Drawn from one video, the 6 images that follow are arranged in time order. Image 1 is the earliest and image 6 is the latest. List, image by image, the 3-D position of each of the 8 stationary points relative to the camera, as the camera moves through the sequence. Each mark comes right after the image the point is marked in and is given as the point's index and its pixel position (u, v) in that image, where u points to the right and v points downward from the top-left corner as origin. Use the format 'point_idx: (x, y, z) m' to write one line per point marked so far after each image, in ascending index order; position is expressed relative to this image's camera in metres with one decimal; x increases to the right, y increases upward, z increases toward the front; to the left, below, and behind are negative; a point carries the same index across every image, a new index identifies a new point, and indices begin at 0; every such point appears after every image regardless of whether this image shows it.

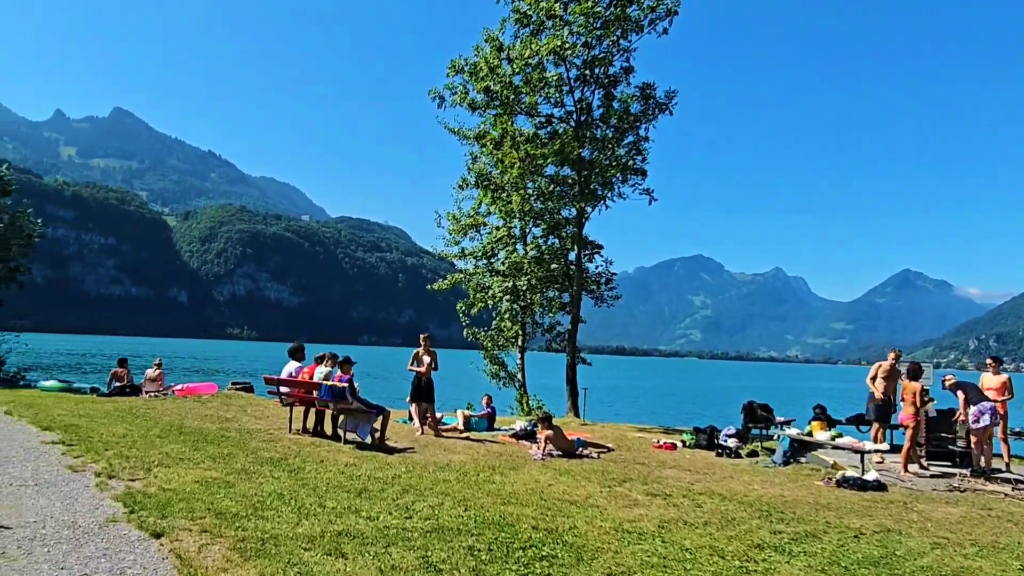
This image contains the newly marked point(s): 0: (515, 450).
0: (+0.1, -3.0, +13.7) m
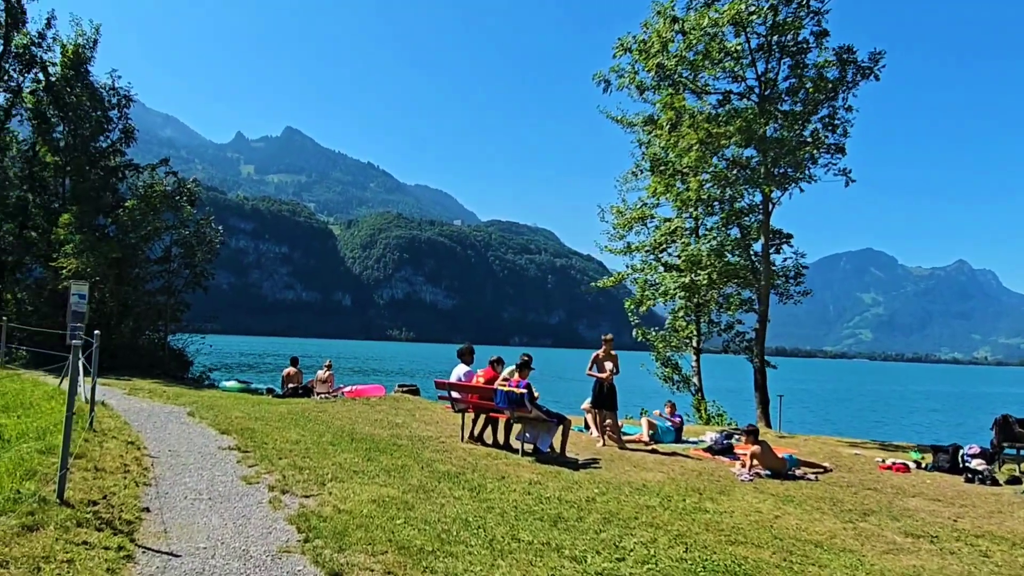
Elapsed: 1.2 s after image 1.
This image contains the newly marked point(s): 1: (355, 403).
0: (+3.3, -2.9, +11.9) m
1: (-3.7, -2.7, +17.6) m
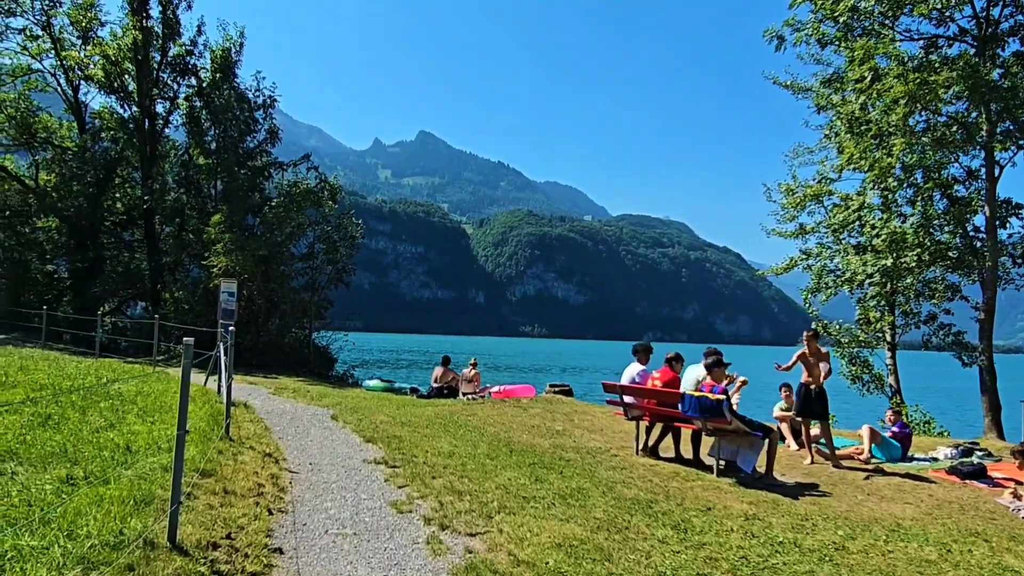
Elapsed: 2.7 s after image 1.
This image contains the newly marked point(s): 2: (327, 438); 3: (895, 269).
0: (+5.7, -2.6, +9.1) m
1: (-0.1, -2.5, +16.0) m
2: (-2.7, -2.2, +10.8) m
3: (+8.8, +0.4, +17.2) m
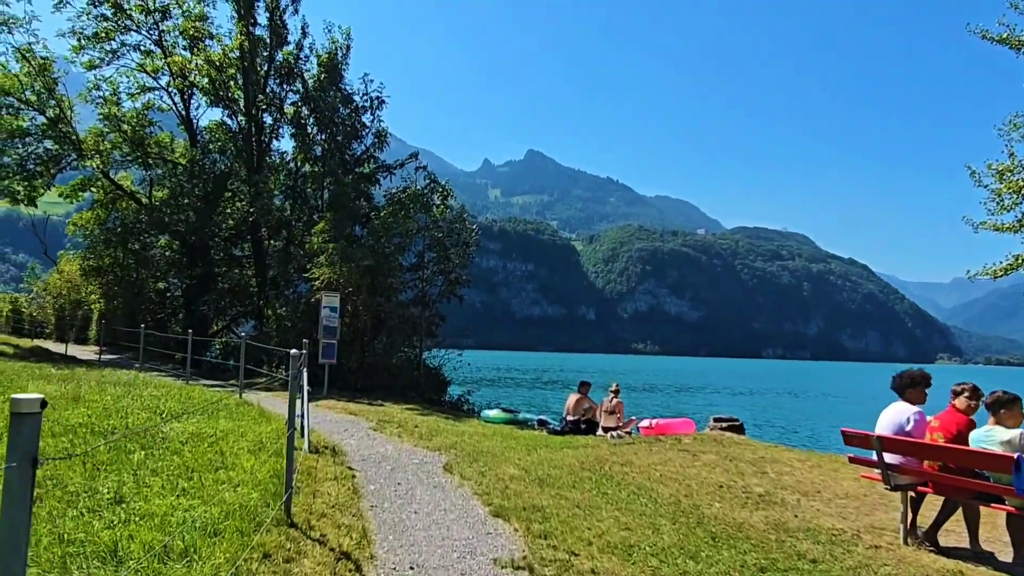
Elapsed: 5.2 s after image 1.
0: (+7.3, -2.5, +4.6) m
1: (+2.5, -2.6, +12.2) m
2: (-0.7, -2.2, +7.5) m
3: (+11.5, +0.4, +12.2) m
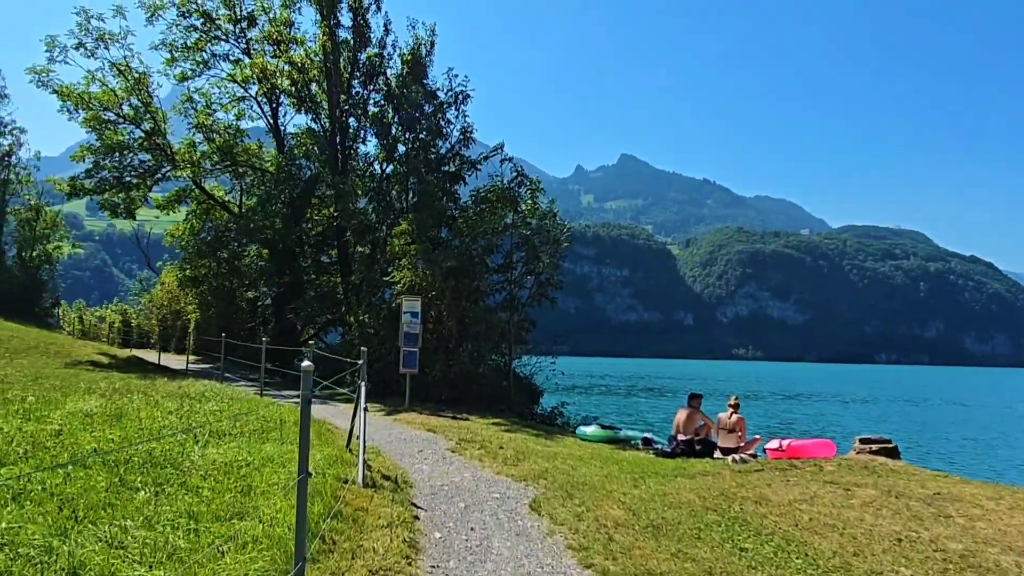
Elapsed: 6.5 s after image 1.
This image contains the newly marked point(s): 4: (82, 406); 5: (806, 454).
0: (+7.7, -2.2, +1.7) m
1: (+3.9, -2.5, +9.8) m
2: (+0.1, -2.1, +5.6) m
3: (+12.8, +0.7, +8.7) m
4: (-5.8, -1.6, +10.1) m
5: (+4.7, -2.7, +12.1) m
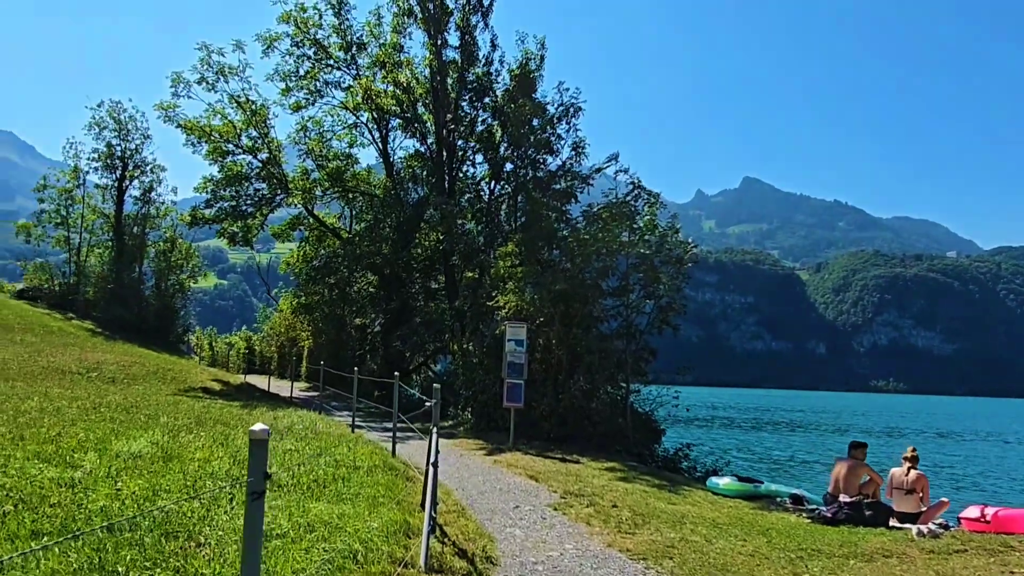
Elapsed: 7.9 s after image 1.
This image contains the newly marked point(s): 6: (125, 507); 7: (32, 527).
0: (+7.5, -2.1, -1.5) m
1: (+5.1, -2.7, +7.1) m
2: (+0.6, -2.2, +3.6) m
3: (+13.6, +0.6, +4.7) m
4: (-4.5, -1.9, +9.0) m
5: (+6.2, -2.9, +9.2) m
6: (-3.1, -1.8, +6.0) m
7: (-3.4, -1.7, +5.3) m
